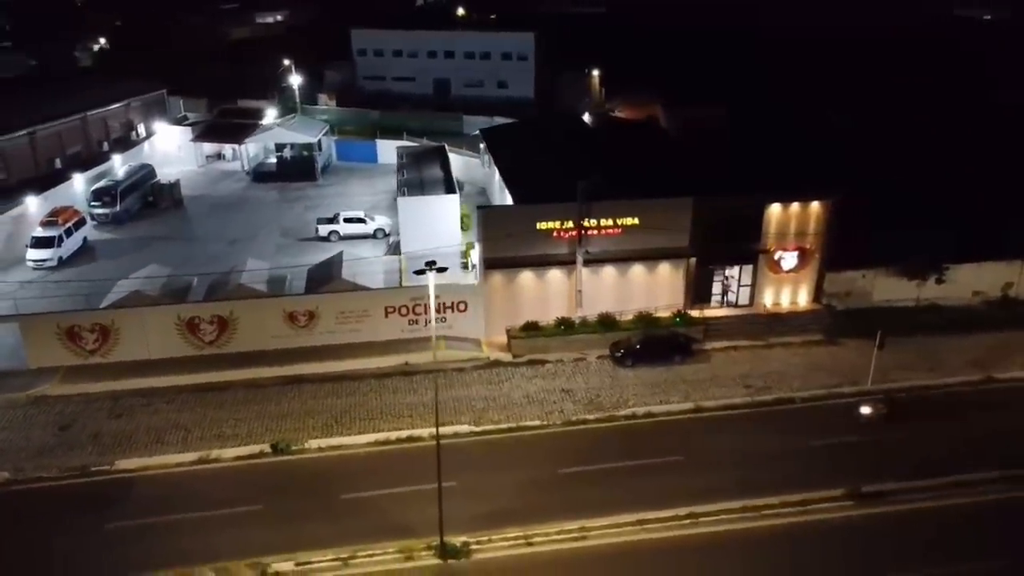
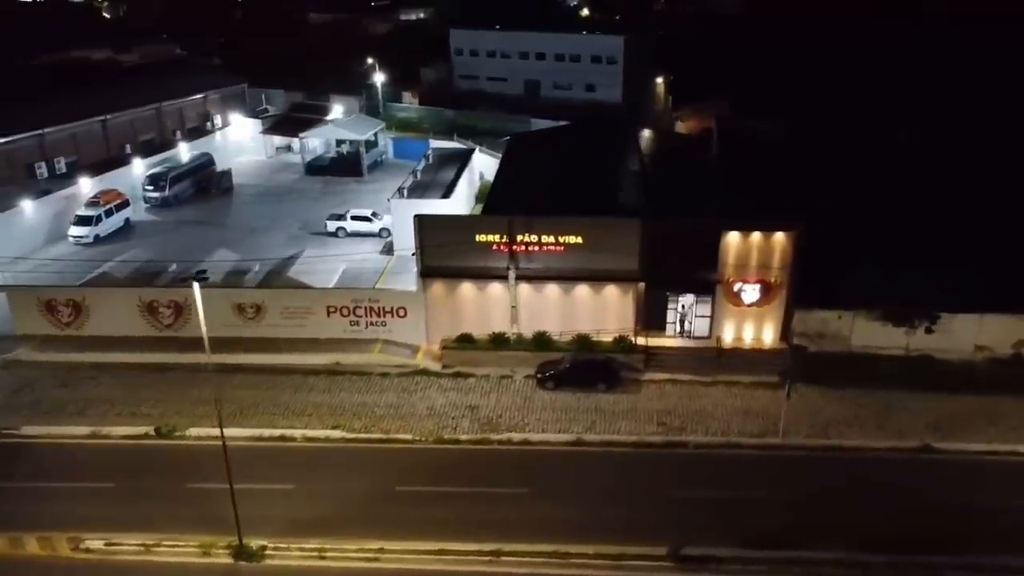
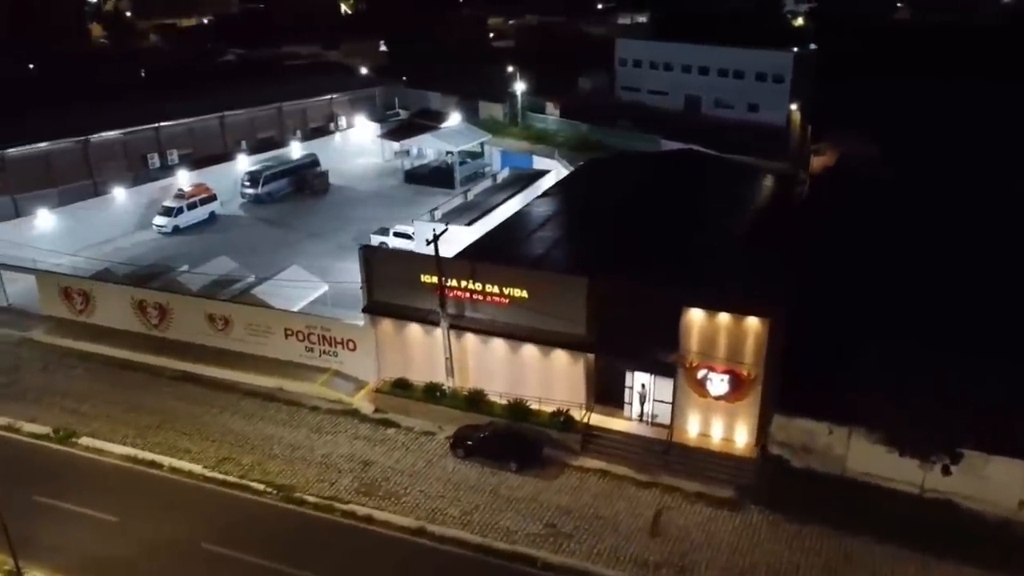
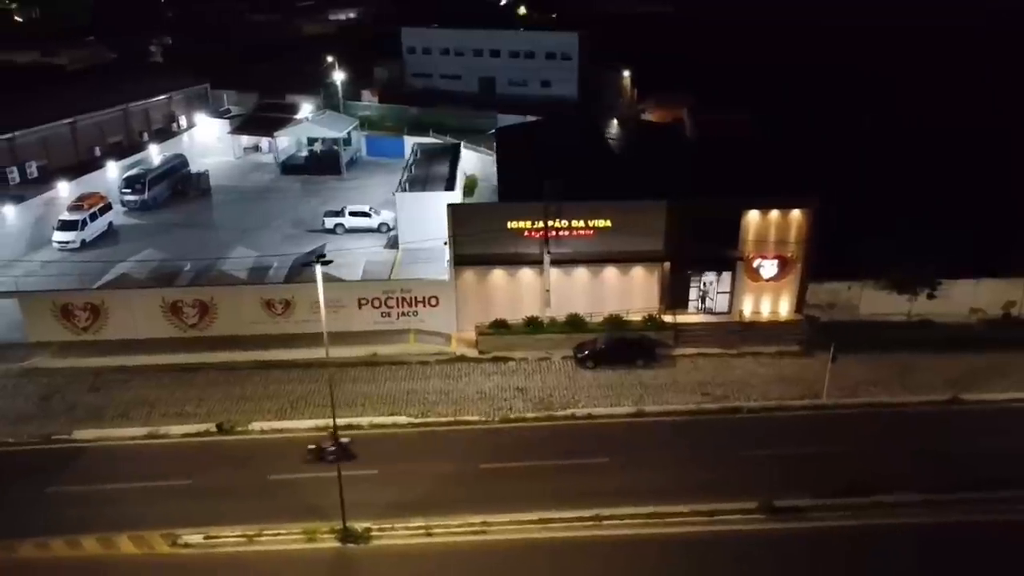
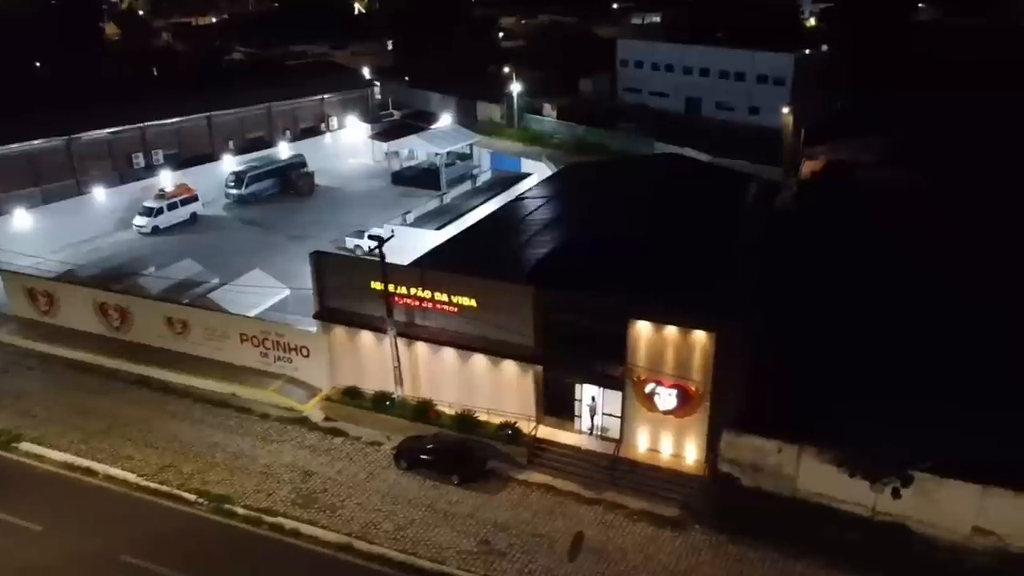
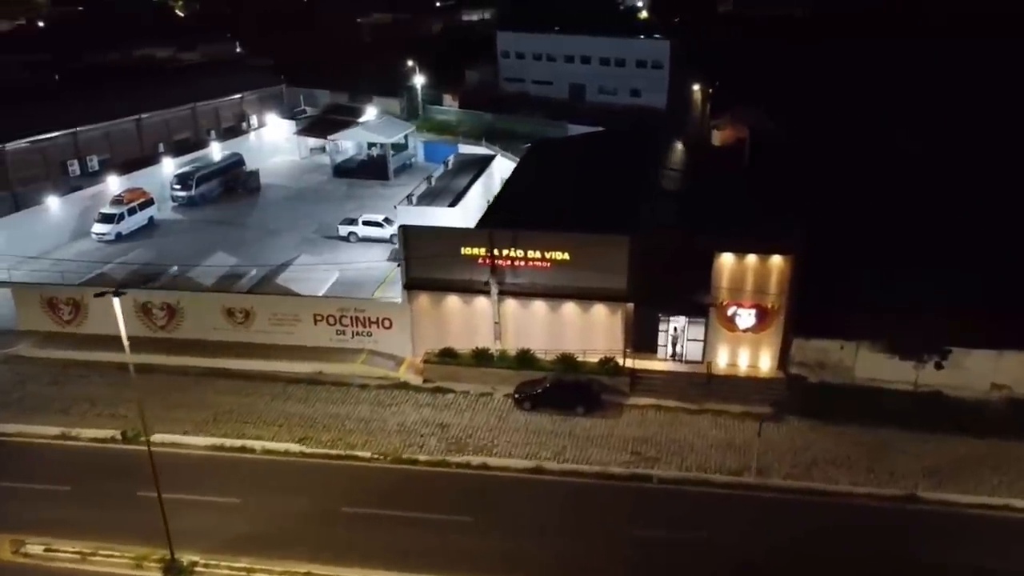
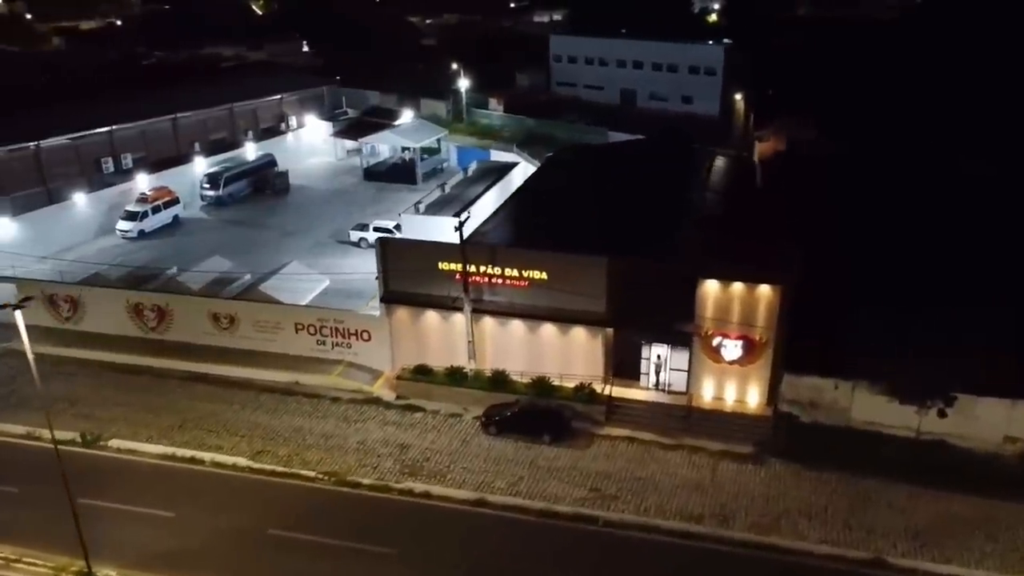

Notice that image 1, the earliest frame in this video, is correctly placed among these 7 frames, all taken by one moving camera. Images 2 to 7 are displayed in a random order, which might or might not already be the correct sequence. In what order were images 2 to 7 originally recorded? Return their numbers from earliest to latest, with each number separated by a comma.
4, 2, 6, 7, 3, 5
